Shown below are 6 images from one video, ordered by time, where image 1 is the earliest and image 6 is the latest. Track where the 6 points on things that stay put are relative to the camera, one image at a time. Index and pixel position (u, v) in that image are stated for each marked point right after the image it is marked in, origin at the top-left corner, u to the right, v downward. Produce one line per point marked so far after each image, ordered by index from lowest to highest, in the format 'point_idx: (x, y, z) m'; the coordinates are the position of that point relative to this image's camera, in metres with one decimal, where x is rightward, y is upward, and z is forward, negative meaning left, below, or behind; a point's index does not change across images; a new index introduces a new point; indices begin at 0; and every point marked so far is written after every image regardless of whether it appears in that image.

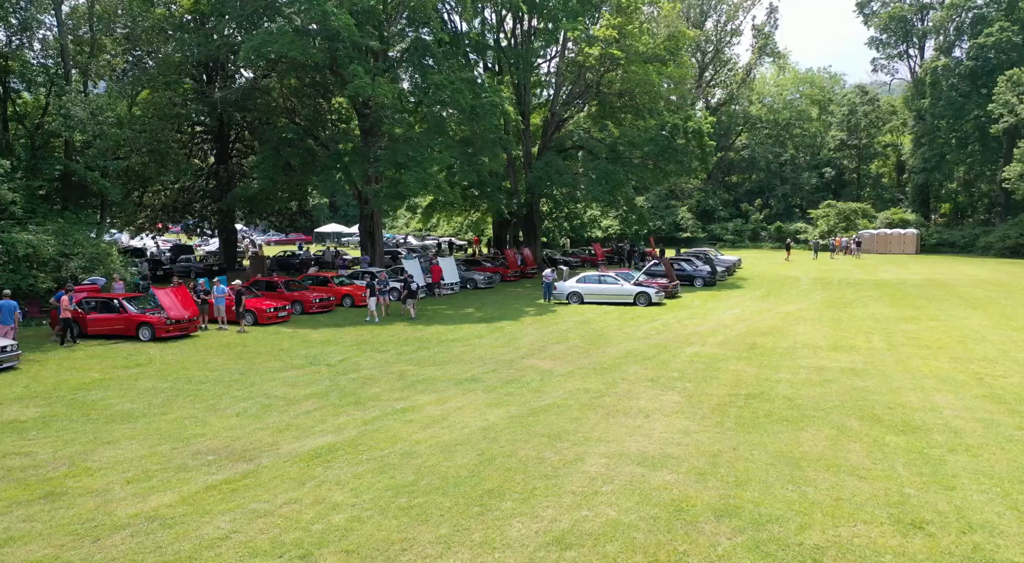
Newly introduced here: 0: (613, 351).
0: (+2.4, -1.7, +17.0) m
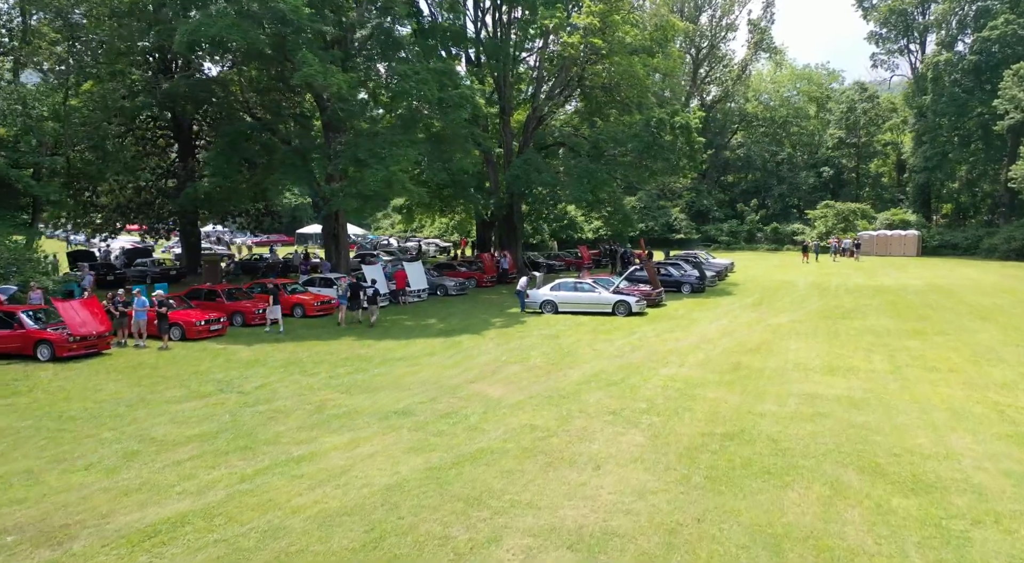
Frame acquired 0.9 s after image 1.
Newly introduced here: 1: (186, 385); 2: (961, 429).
0: (+1.4, -2.0, +14.9) m
1: (-6.2, -2.0, +13.4) m
2: (+7.0, -2.3, +10.9) m
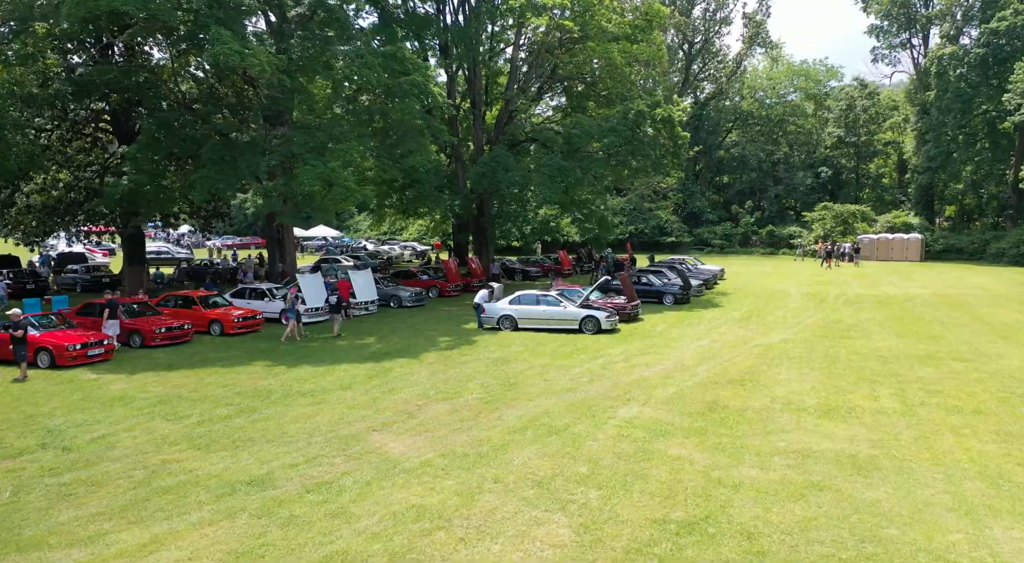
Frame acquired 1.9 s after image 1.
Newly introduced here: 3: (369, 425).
0: (0.0, -2.3, +12.0) m
1: (-7.6, -2.3, +10.5) m
2: (+5.7, -2.6, +8.0) m
3: (-2.3, -2.3, +11.4) m
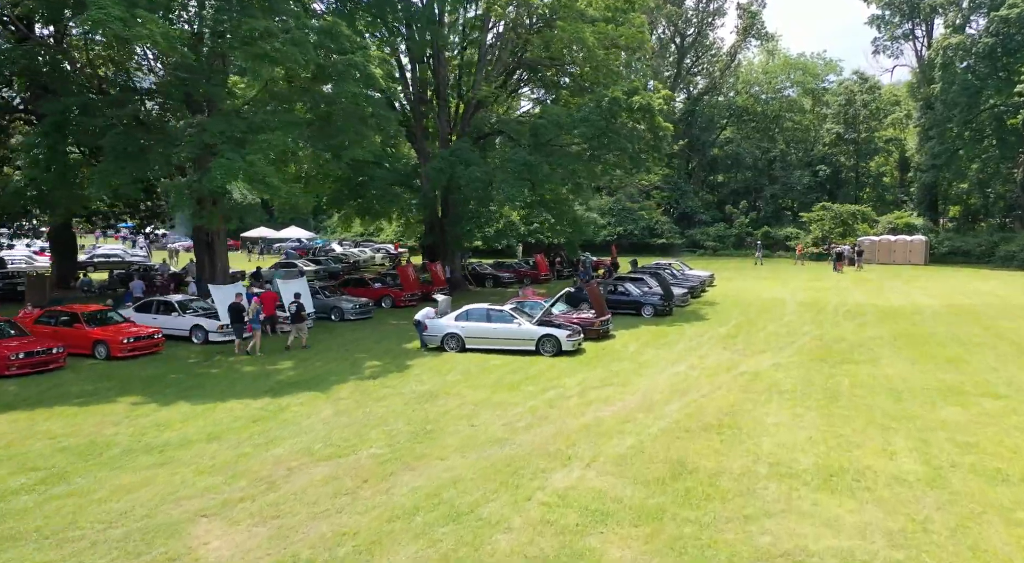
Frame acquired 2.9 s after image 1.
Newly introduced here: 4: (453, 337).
0: (-1.3, -2.6, +8.9) m
1: (-8.9, -2.6, +7.4) m
2: (+4.3, -3.0, +5.0) m
3: (-3.7, -2.7, +8.4) m
4: (-1.5, -1.4, +18.0) m
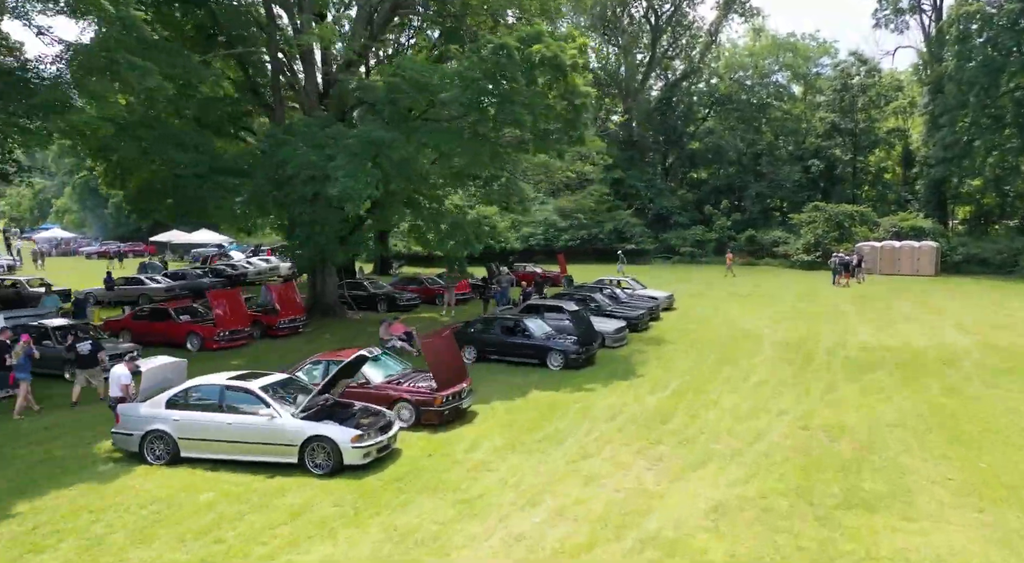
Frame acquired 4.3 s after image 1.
0: (-4.9, -3.5, +1.1) m
1: (-12.5, -3.5, -0.4) m
2: (+0.8, -3.8, -2.7) m
3: (-7.2, -3.5, +0.6) m
4: (-5.1, -2.3, +10.3) m
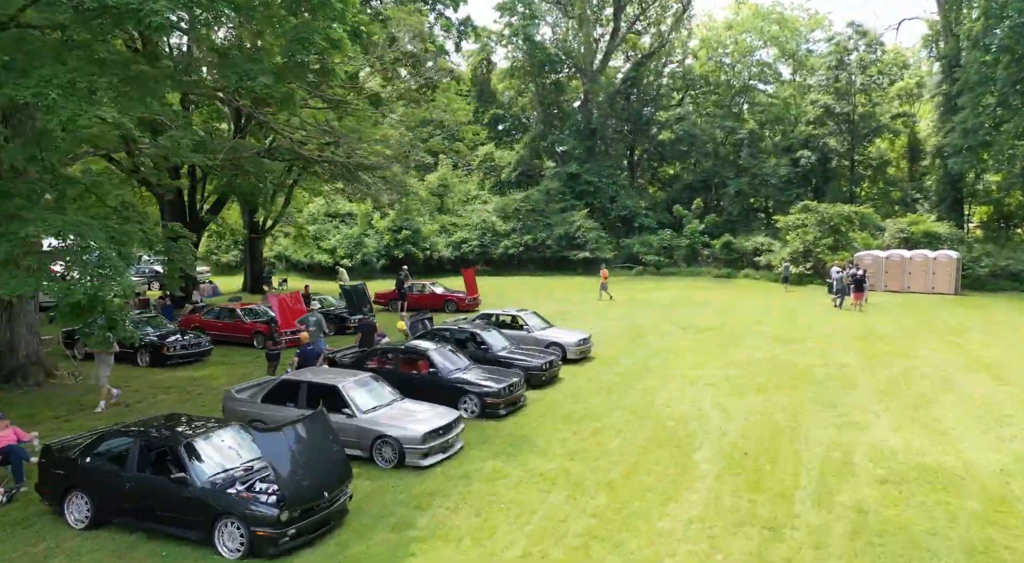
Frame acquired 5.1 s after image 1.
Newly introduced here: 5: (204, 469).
0: (-8.9, -4.4, -8.0) m
1: (-16.5, -4.4, -9.6) m
2: (-3.2, -4.8, -11.8) m
3: (-11.2, -4.4, -8.6) m
4: (-9.2, -3.2, +1.1) m
5: (-3.6, -2.2, +7.8) m
